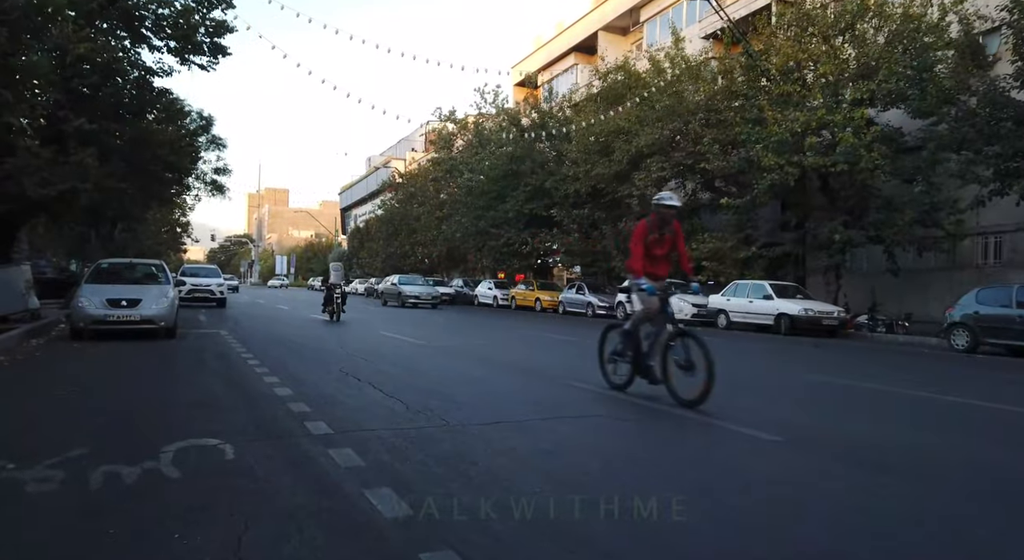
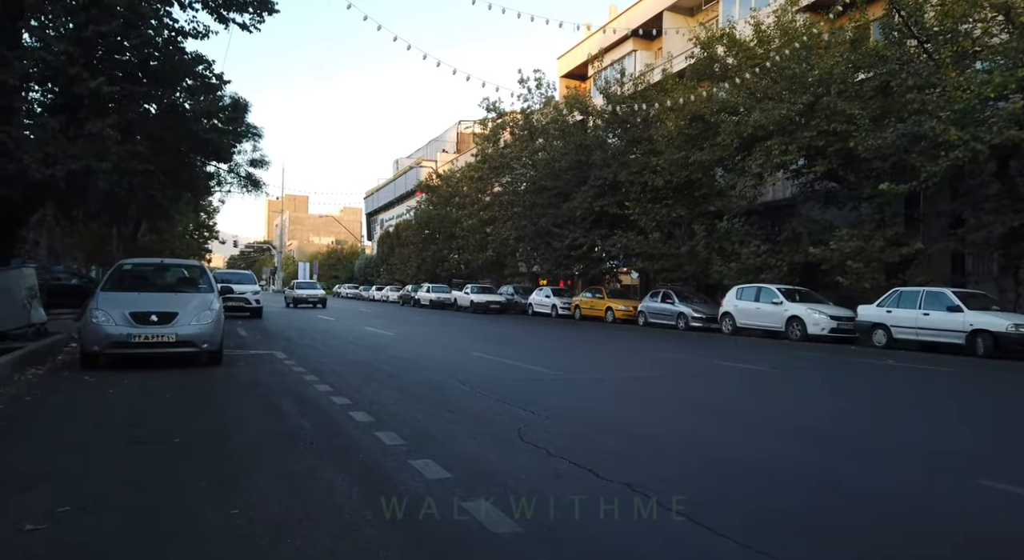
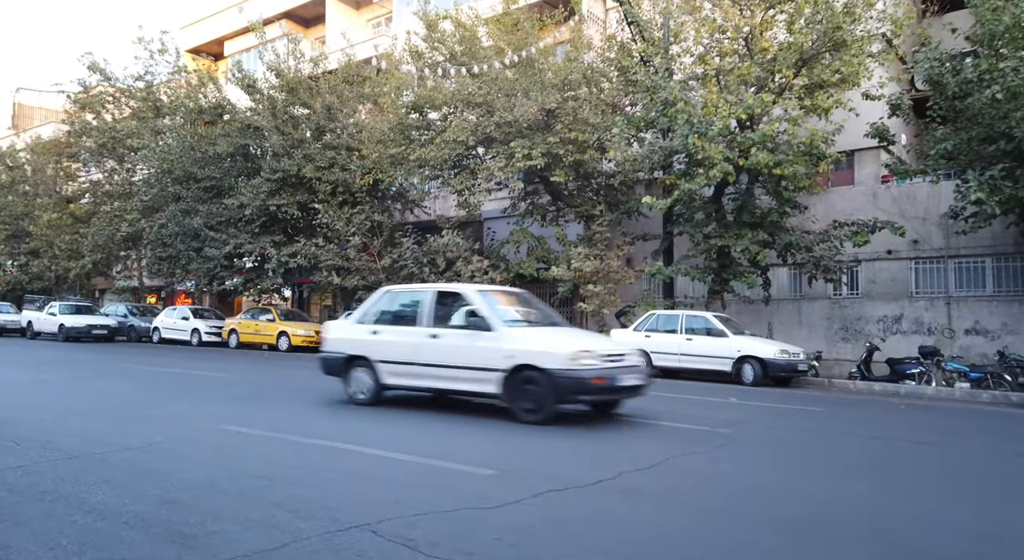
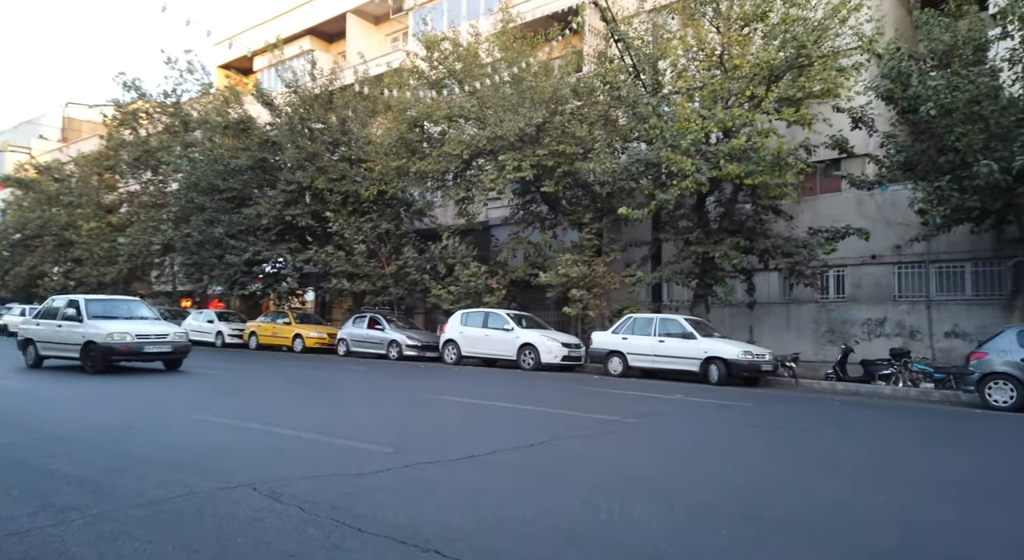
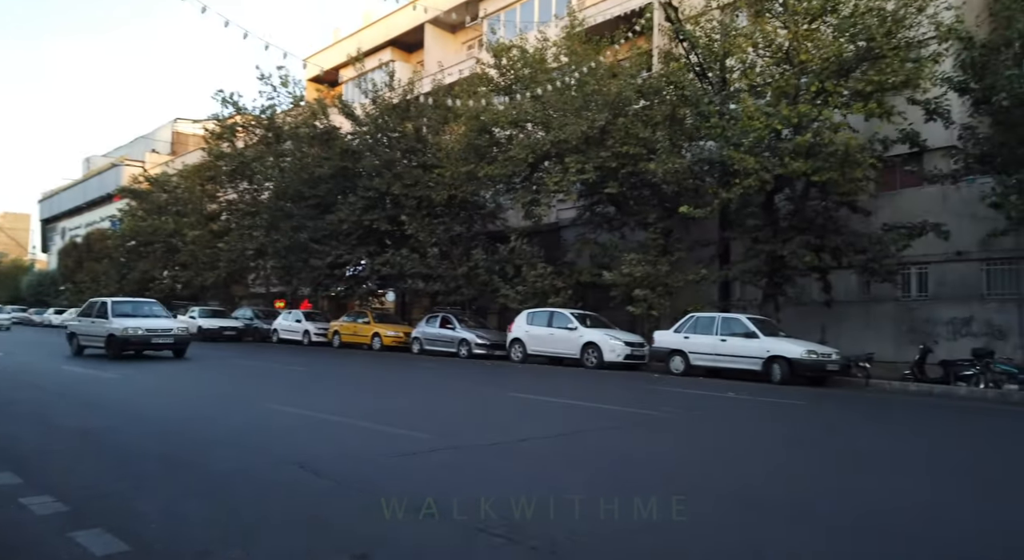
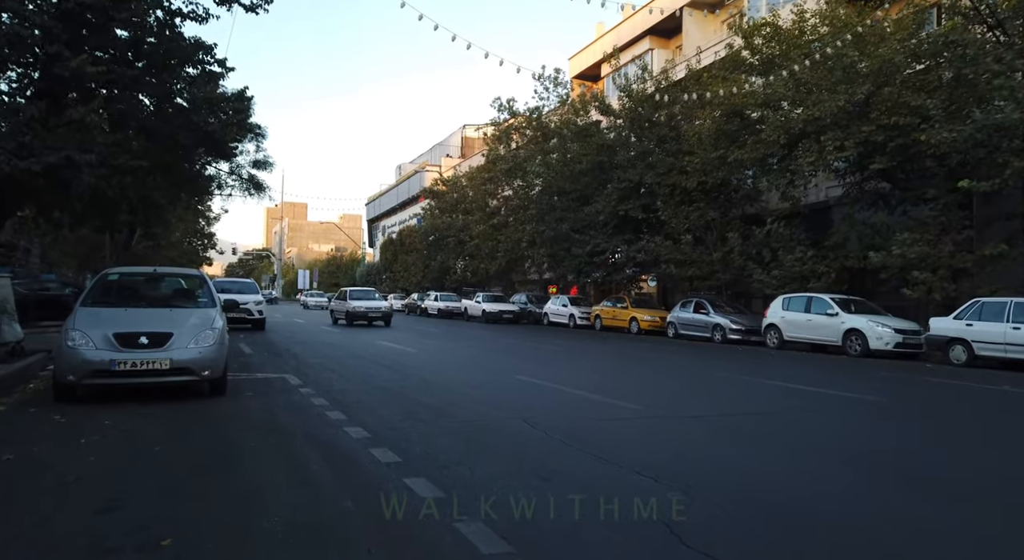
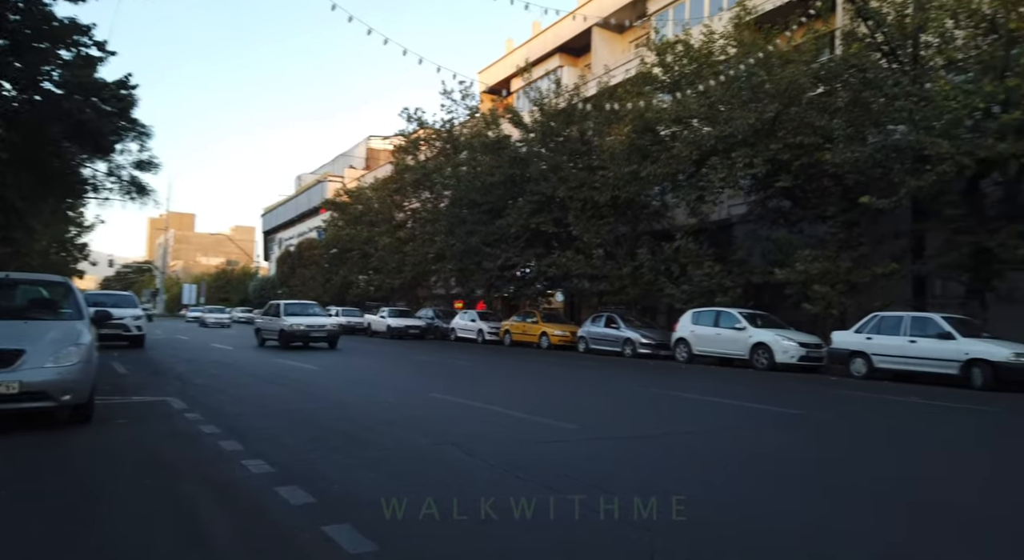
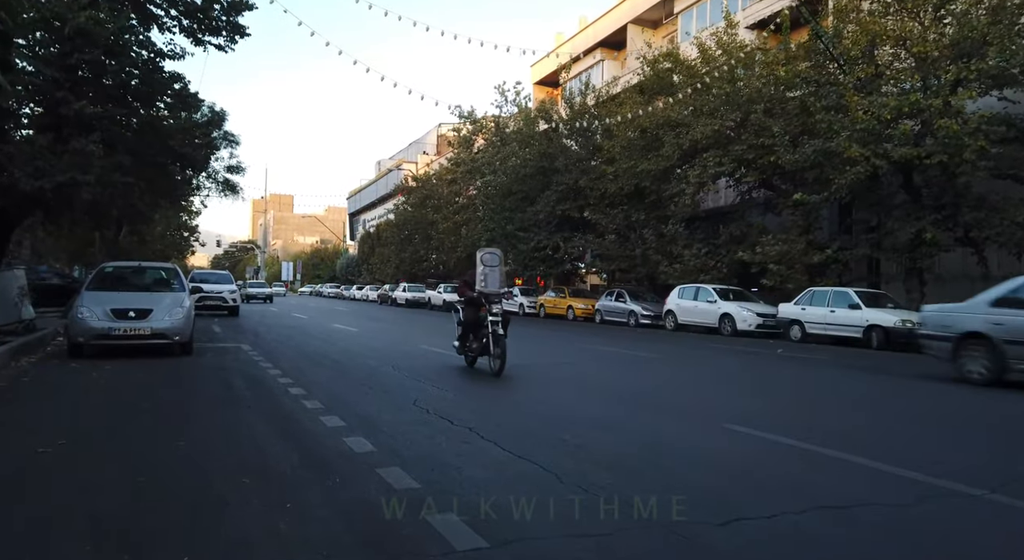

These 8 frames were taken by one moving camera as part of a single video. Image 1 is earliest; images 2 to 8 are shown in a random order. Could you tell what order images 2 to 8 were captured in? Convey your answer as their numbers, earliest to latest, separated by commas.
8, 2, 6, 7, 5, 4, 3
